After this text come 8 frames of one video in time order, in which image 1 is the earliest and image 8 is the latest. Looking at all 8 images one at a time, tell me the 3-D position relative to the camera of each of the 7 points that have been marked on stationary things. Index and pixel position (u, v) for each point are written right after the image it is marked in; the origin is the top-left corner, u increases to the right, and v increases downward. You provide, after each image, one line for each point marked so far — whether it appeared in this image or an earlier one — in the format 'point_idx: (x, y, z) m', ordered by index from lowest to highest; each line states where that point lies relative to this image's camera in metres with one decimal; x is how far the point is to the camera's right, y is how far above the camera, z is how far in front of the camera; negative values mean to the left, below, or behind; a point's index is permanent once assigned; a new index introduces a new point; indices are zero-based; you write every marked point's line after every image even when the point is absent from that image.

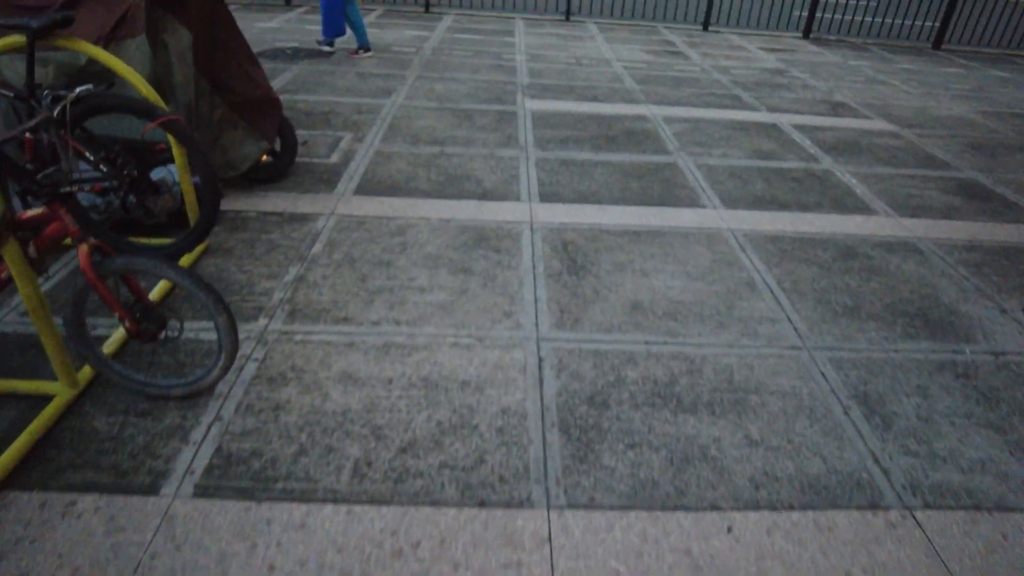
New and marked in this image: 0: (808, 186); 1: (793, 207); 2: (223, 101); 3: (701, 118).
0: (+2.2, +0.7, +4.7) m
1: (+1.9, +0.5, +4.4) m
2: (-1.7, +1.1, +3.8) m
3: (+1.7, +1.6, +5.9) m
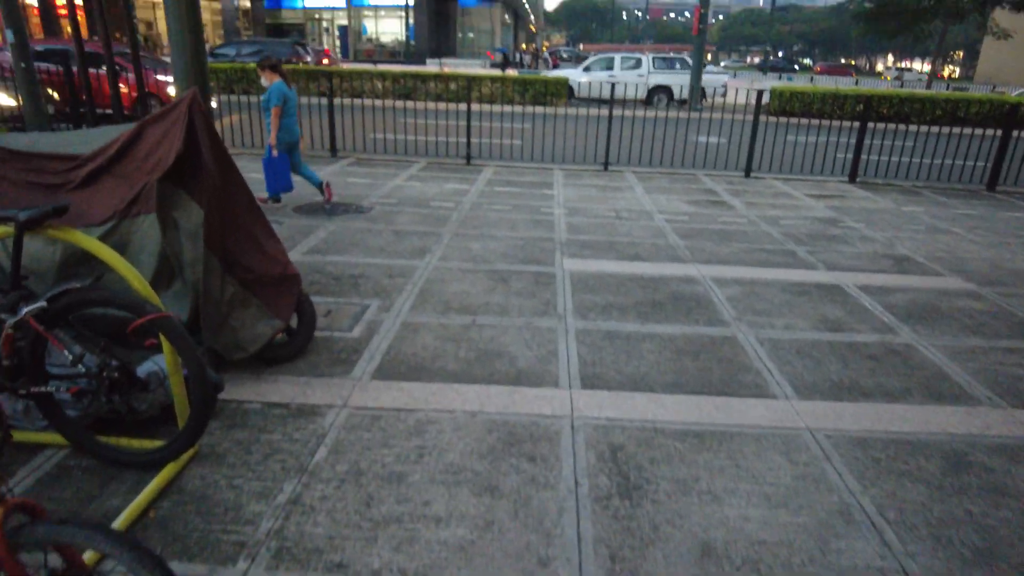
0: (+2.4, -0.5, +4.1) m
1: (+2.1, -0.6, +3.7) m
2: (-1.5, 0.0, +3.6) m
3: (+2.1, +0.1, +5.4) m
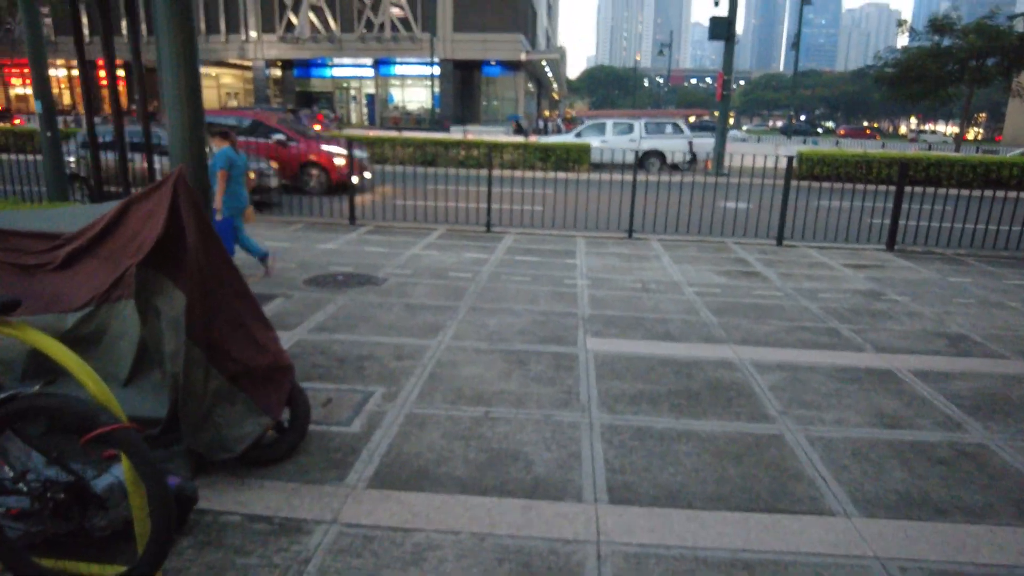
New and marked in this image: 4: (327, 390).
0: (+2.5, -1.0, +3.5) m
1: (+2.2, -1.1, +3.2) m
2: (-1.5, -0.4, +3.2) m
3: (+2.2, -0.6, +5.0) m
4: (-1.2, -0.7, +4.2) m
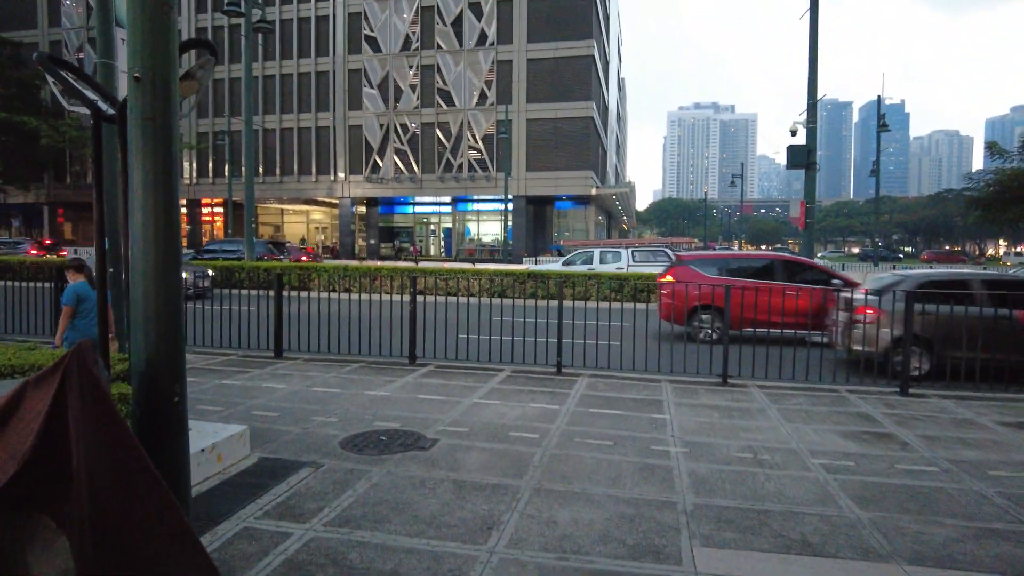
0: (+2.8, -1.8, +1.8) m
1: (+2.4, -1.9, +1.5) m
2: (-1.2, -1.2, +2.0) m
3: (+2.6, -1.7, +3.3) m
4: (-0.9, -1.6, +2.9) m
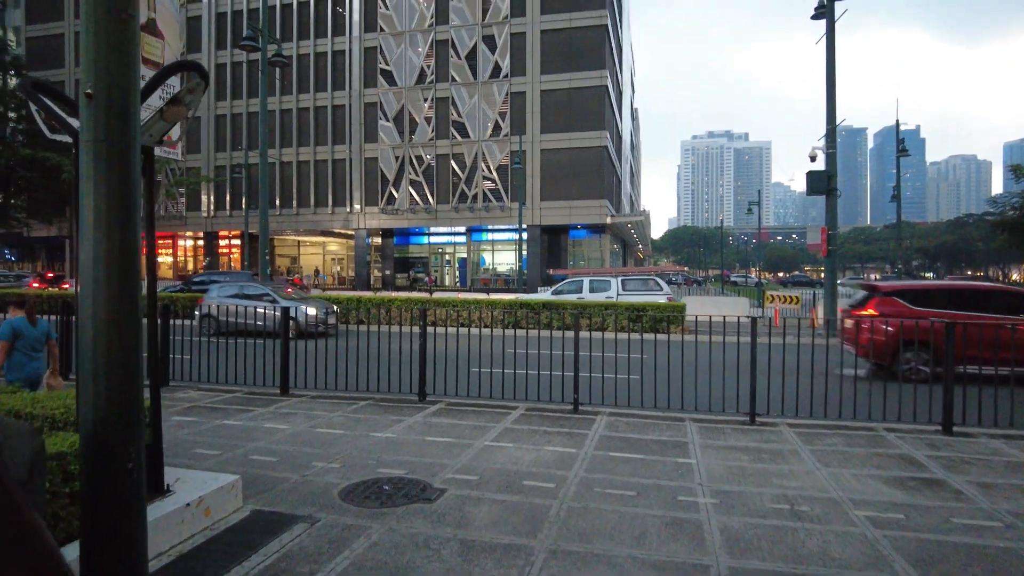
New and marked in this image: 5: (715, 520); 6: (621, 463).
0: (+2.8, -1.9, +1.3) m
1: (+2.5, -1.9, +0.9) m
2: (-1.2, -1.3, +1.6) m
3: (+2.7, -1.8, +2.8) m
4: (-0.8, -1.8, +2.5) m
5: (+1.6, -1.8, +5.0) m
6: (+1.1, -1.8, +6.5) m
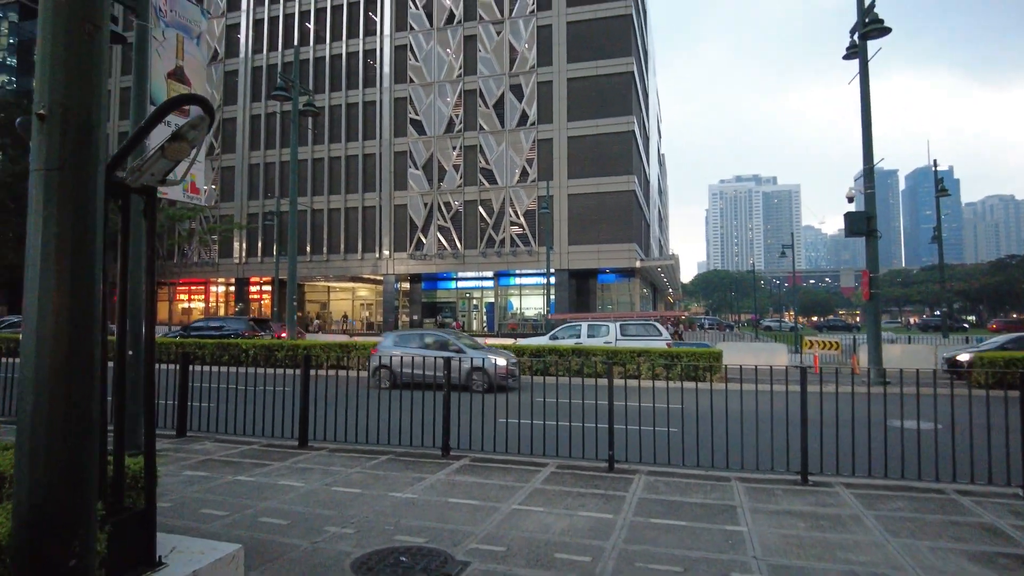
0: (+2.9, -2.0, +0.5) m
1: (+2.5, -2.0, +0.2) m
2: (-1.1, -1.4, +1.1) m
3: (+2.8, -2.0, +2.0) m
4: (-0.7, -2.0, +1.9) m
5: (+1.8, -2.1, +4.3) m
6: (+1.4, -2.2, +5.8) m
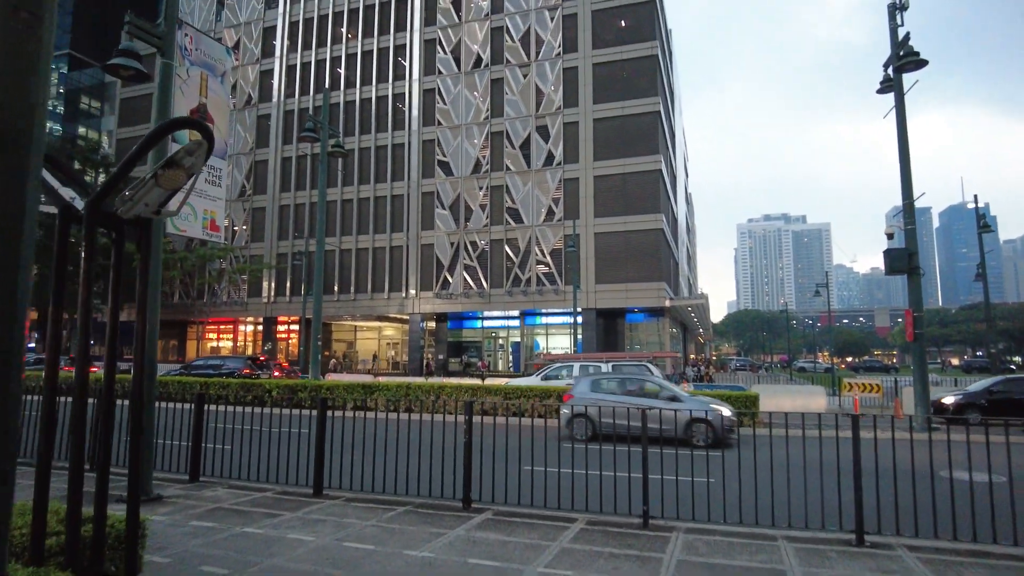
0: (+2.8, -2.0, -0.2) m
1: (+2.5, -2.0, -0.5) m
2: (-1.1, -1.5, +0.6) m
3: (+2.9, -2.1, +1.3) m
4: (-0.7, -2.1, +1.3) m
5: (+1.9, -2.4, +3.6) m
6: (+1.6, -2.6, +5.2) m
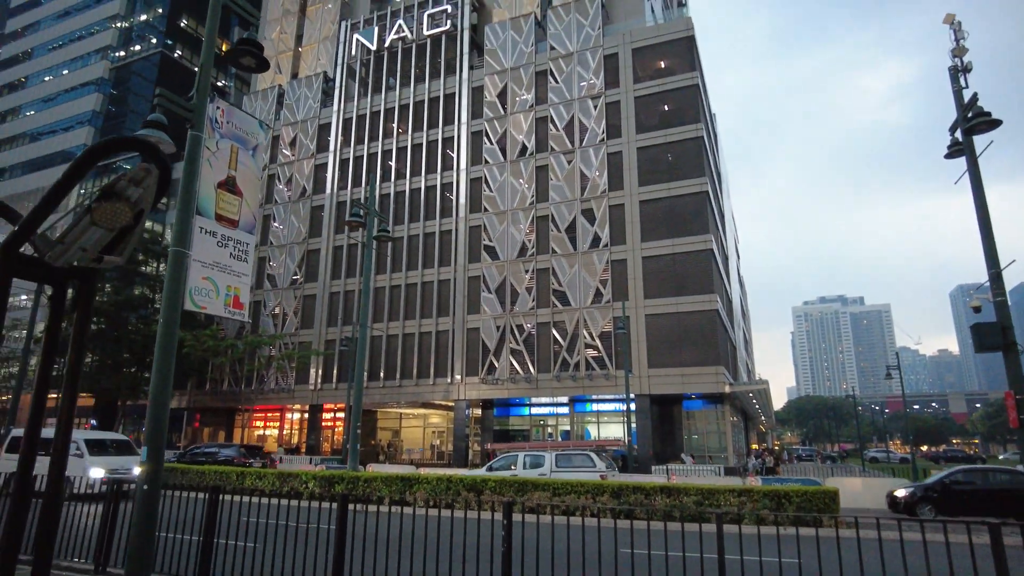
0: (+2.7, -1.7, -1.7) m
1: (+2.3, -1.6, -1.9) m
2: (-1.2, -1.3, -0.5) m
3: (+2.8, -2.0, -0.2) m
4: (-0.7, -2.0, +0.1) m
5: (+2.1, -2.6, +2.1) m
6: (+1.9, -3.0, +3.6) m
